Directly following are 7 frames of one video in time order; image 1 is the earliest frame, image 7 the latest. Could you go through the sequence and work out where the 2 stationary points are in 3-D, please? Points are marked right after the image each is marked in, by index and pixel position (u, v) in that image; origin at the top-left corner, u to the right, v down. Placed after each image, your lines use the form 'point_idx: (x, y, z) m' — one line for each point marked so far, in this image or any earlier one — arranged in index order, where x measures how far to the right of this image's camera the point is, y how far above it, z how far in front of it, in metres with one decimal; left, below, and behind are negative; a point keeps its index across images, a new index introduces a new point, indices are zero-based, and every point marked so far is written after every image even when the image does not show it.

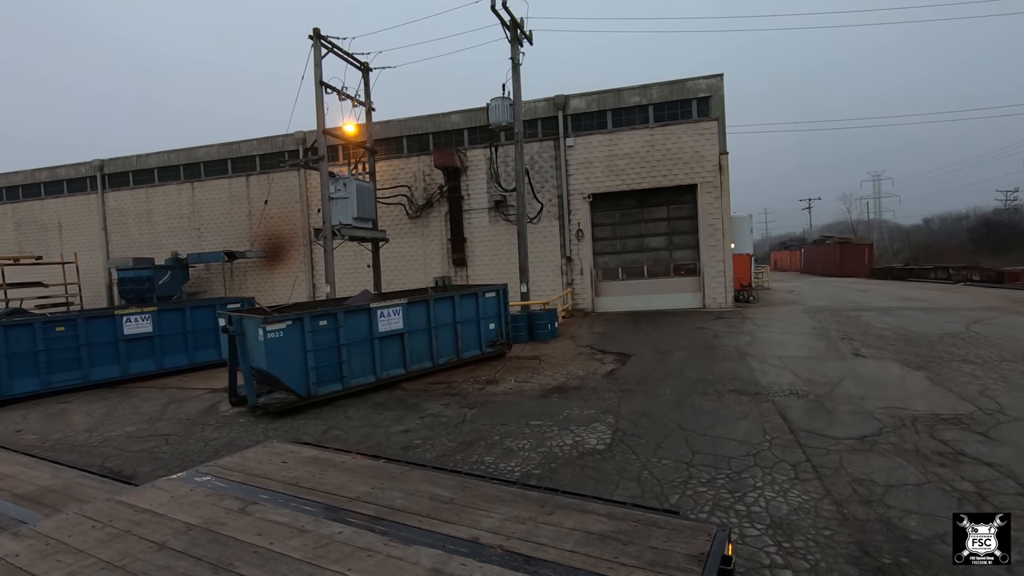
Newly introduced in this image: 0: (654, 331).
0: (+4.1, -1.1, +16.4) m
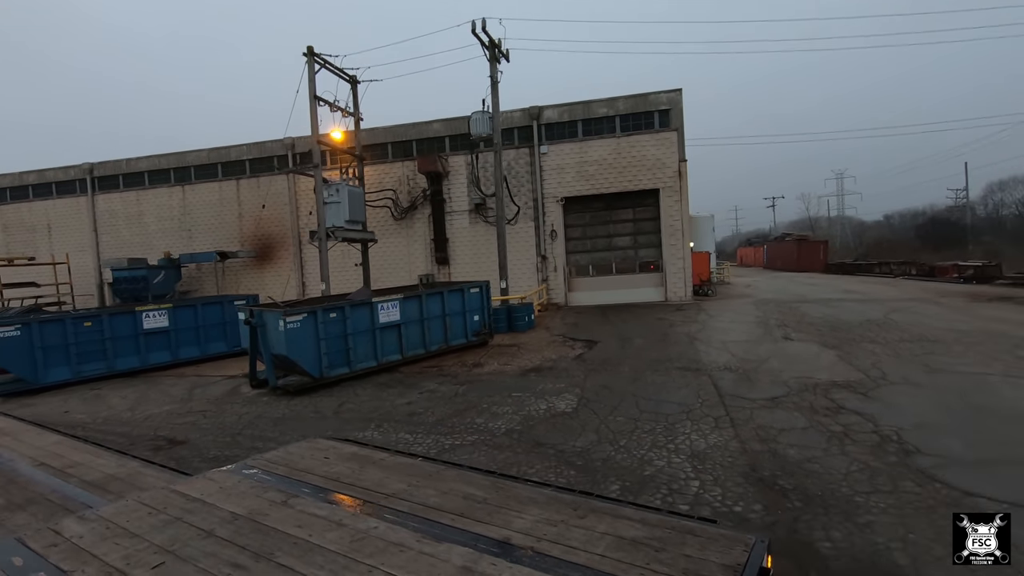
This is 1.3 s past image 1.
0: (+3.4, -1.0, +17.0) m
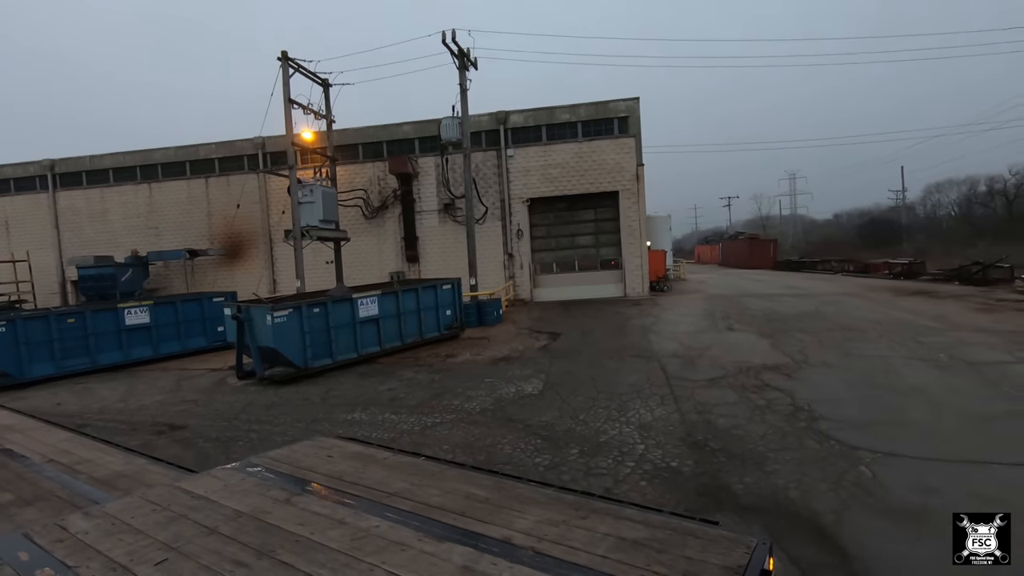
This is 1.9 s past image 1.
0: (+2.3, -0.8, +17.5) m
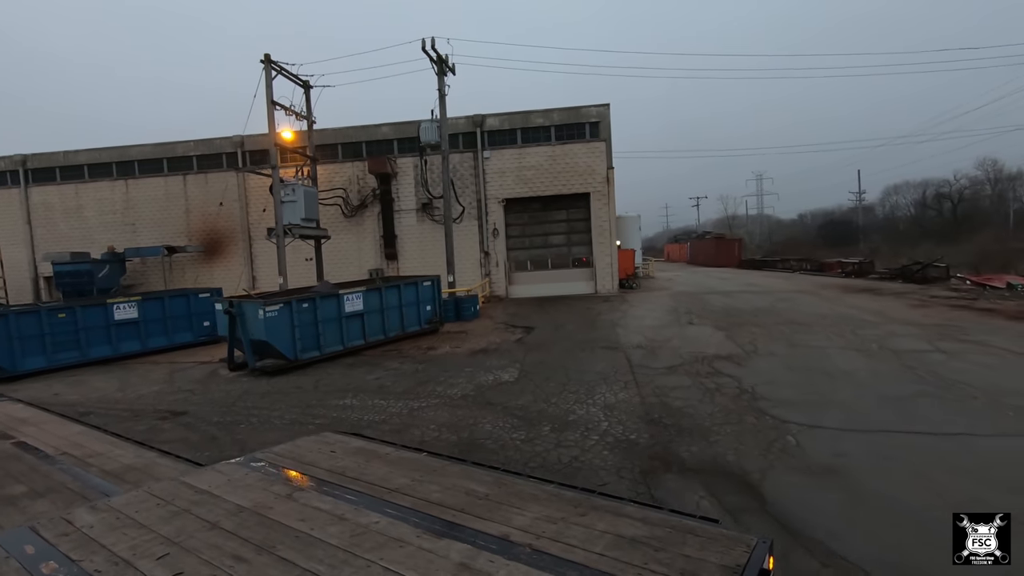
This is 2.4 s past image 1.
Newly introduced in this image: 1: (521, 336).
0: (+1.5, -0.7, +17.9) m
1: (+0.3, -1.2, +13.2) m
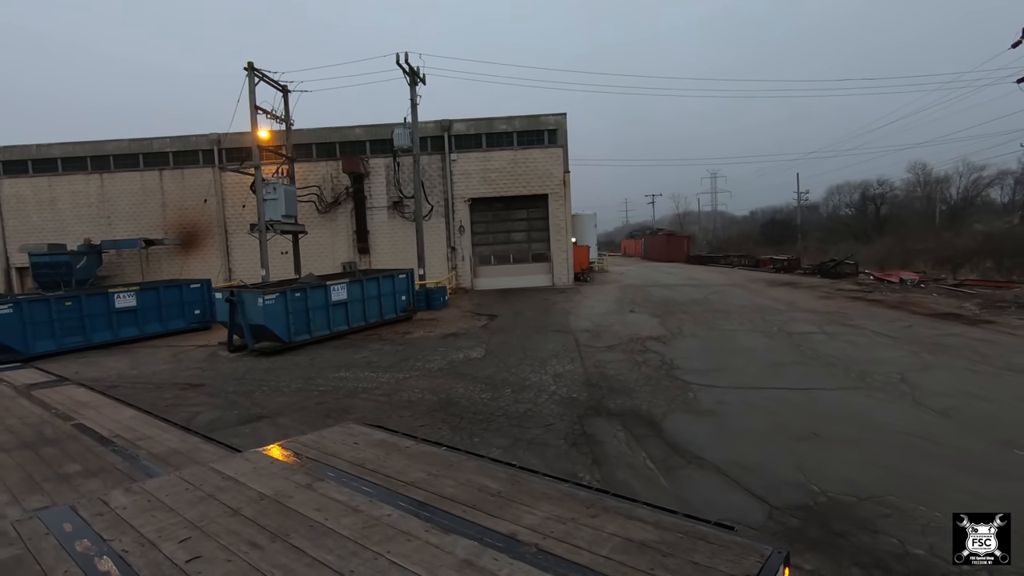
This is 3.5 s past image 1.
0: (+0.2, -0.5, +18.6) m
1: (-0.7, -1.0, +13.8) m
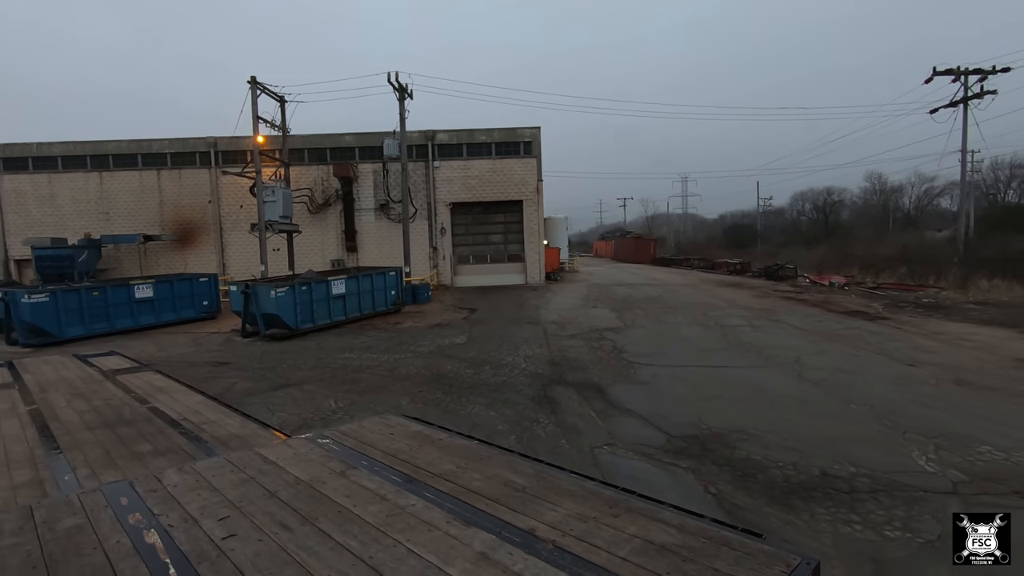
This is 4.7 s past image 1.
0: (-0.7, -0.4, +19.2) m
1: (-1.3, -0.9, +14.5) m
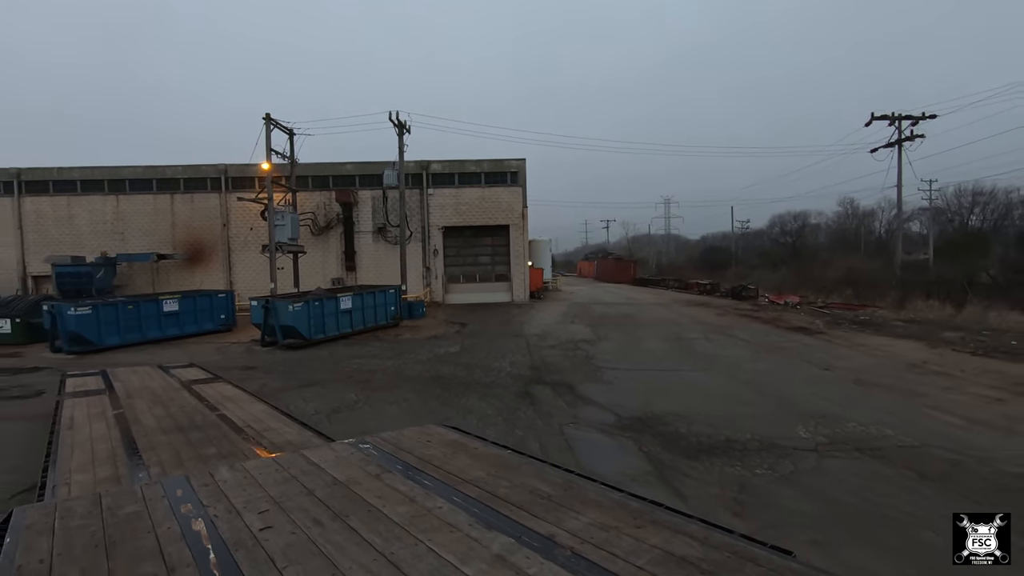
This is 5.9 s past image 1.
0: (-1.2, -1.1, +19.9) m
1: (-1.7, -1.4, +15.1) m
